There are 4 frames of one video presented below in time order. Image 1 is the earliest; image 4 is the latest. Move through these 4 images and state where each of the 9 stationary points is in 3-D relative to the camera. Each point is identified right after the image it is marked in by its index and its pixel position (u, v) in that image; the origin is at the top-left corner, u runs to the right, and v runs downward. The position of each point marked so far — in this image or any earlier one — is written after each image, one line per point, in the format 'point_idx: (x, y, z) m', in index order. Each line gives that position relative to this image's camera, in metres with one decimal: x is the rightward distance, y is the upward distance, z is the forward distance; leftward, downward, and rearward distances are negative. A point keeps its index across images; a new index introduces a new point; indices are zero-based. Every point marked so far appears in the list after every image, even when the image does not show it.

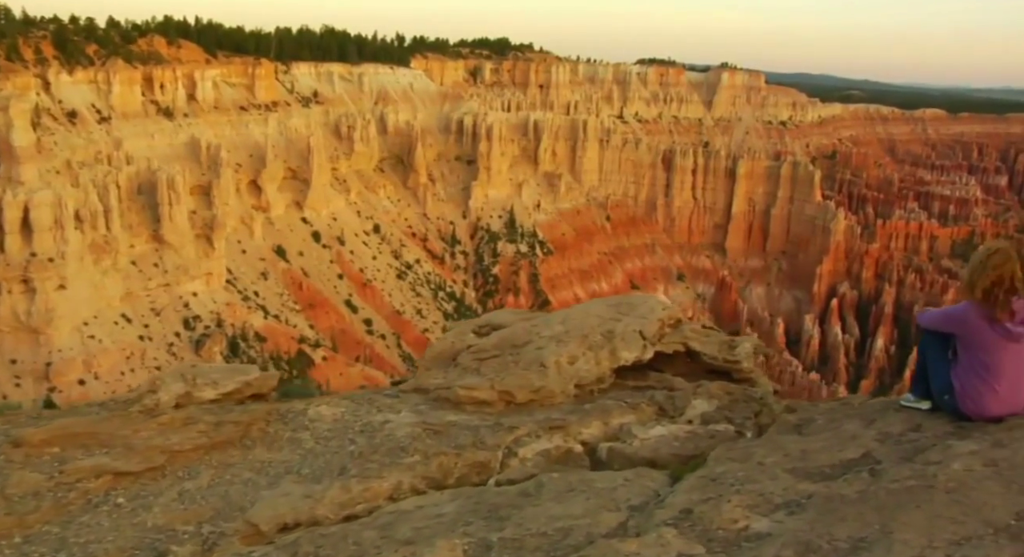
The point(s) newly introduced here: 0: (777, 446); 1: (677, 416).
0: (+1.9, -1.2, +5.5) m
1: (+1.6, -1.3, +7.3) m
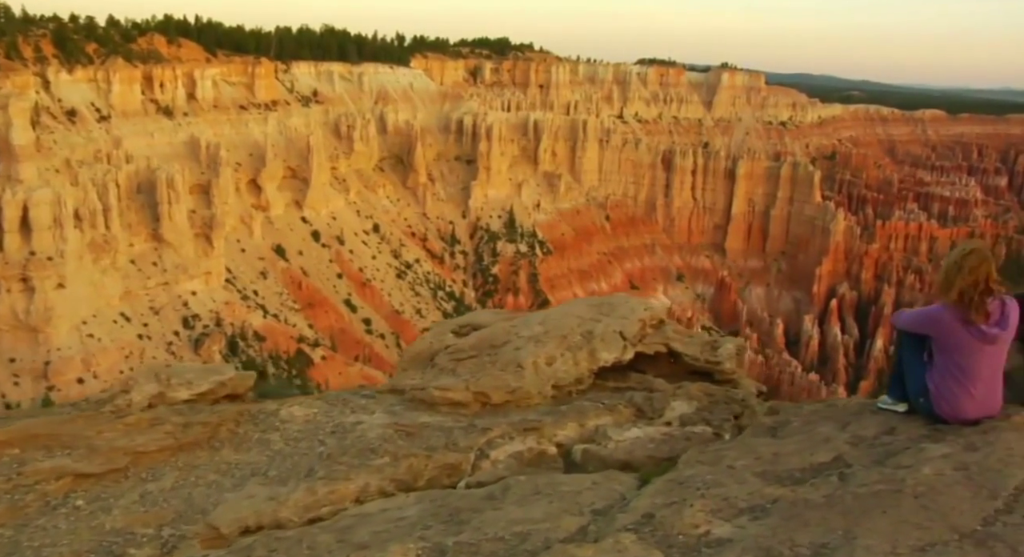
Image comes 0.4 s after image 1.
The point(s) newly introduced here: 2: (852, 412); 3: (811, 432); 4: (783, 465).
0: (+1.6, -1.2, +5.4) m
1: (+1.3, -1.3, +7.2) m
2: (+2.7, -1.1, +6.2) m
3: (+2.2, -1.1, +5.7) m
4: (+1.7, -1.2, +4.9) m
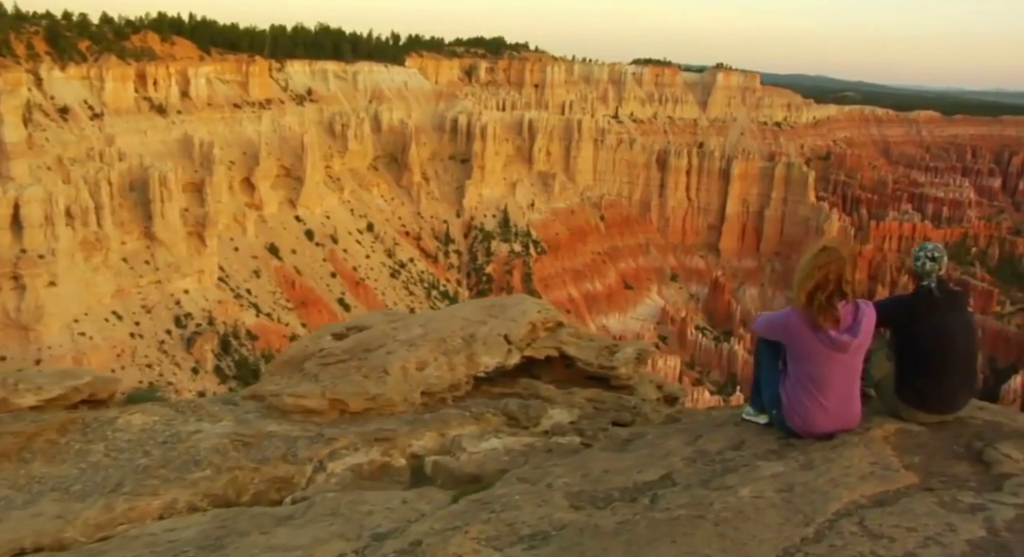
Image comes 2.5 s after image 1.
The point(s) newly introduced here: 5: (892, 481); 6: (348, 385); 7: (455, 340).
0: (+0.4, -1.2, +5.0) m
1: (+0.1, -1.3, +6.8) m
2: (+1.5, -1.1, +5.8) m
3: (+1.0, -1.1, +5.3) m
4: (+0.5, -1.2, +4.5) m
5: (+2.1, -1.1, +4.3) m
6: (-1.4, -0.9, +6.8) m
7: (-0.5, -0.6, +7.5) m
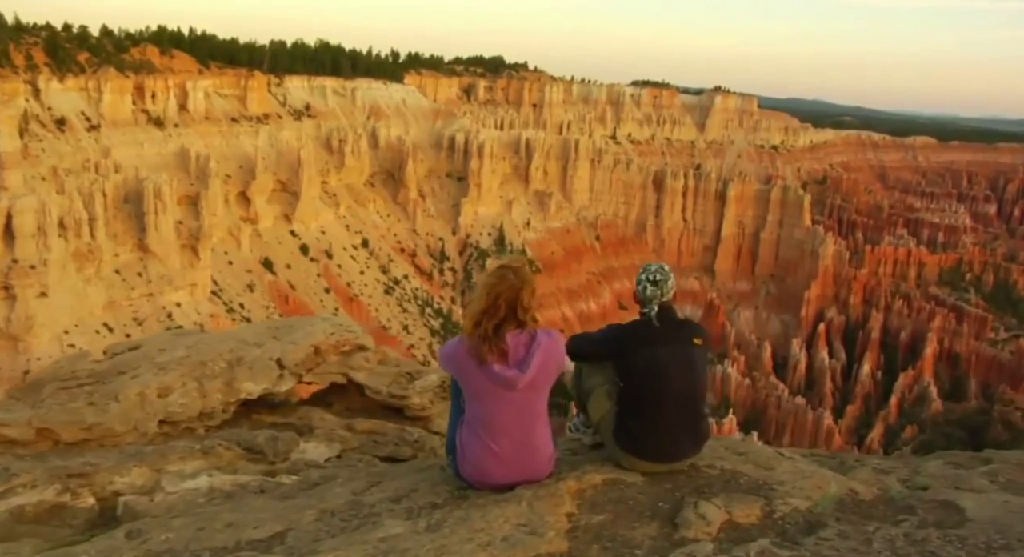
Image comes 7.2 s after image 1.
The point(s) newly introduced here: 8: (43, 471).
0: (-1.6, -1.3, +4.2) m
1: (-1.9, -1.4, +6.1) m
2: (-0.5, -1.2, +5.0) m
3: (-1.1, -1.2, +4.5) m
4: (-1.5, -1.3, +3.7) m
5: (+0.1, -1.2, +3.6) m
6: (-3.5, -1.0, +6.0) m
7: (-2.6, -0.7, +6.8) m
8: (-3.3, -1.4, +5.5) m
